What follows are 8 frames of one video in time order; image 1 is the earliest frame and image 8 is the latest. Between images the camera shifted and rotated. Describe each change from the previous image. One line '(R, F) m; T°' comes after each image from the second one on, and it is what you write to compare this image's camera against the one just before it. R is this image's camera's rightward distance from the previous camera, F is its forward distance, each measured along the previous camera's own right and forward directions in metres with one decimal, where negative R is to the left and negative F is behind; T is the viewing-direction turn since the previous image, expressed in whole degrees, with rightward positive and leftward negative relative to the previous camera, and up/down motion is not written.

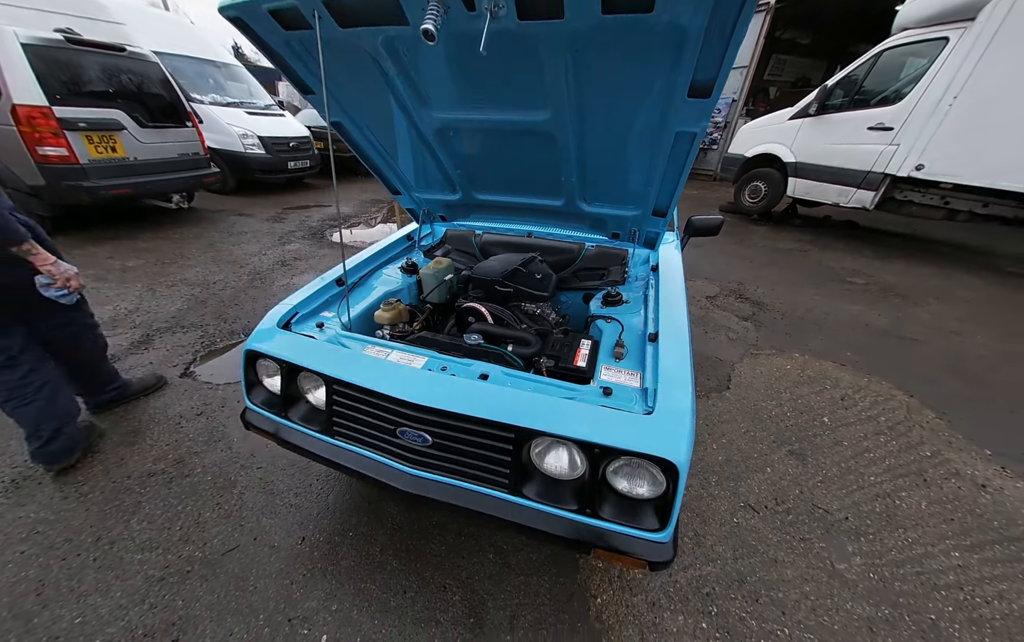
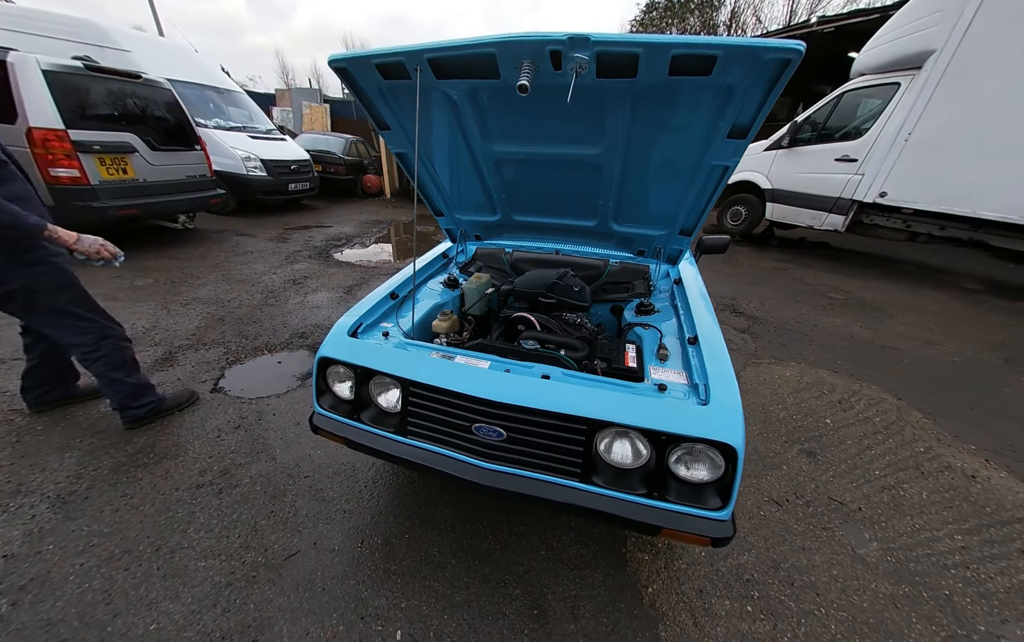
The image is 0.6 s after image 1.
(-0.3, -0.1) m; +3°
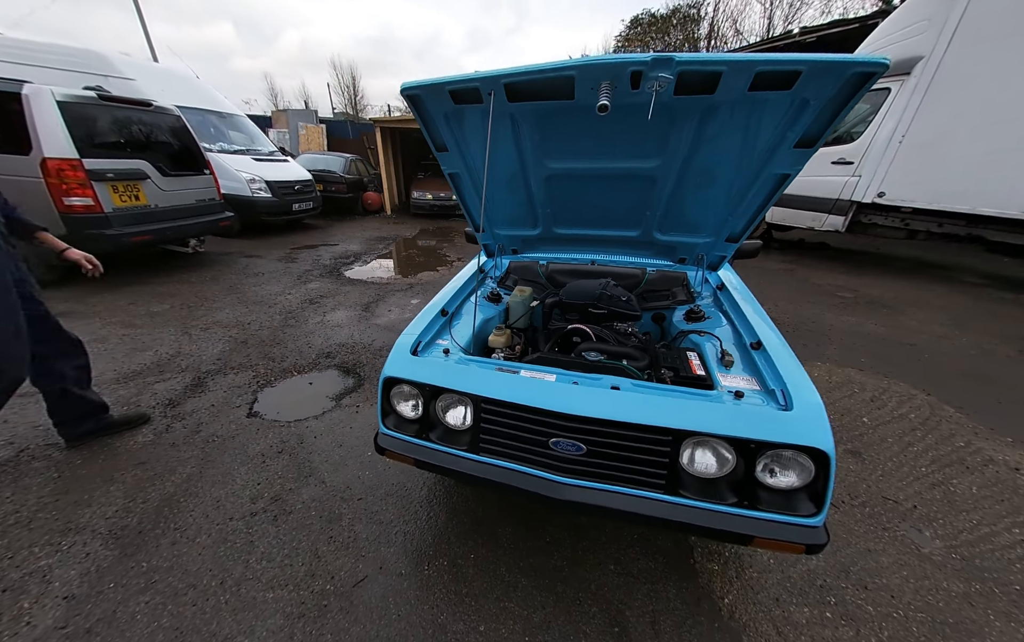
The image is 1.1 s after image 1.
(-0.3, 0.0) m; +1°
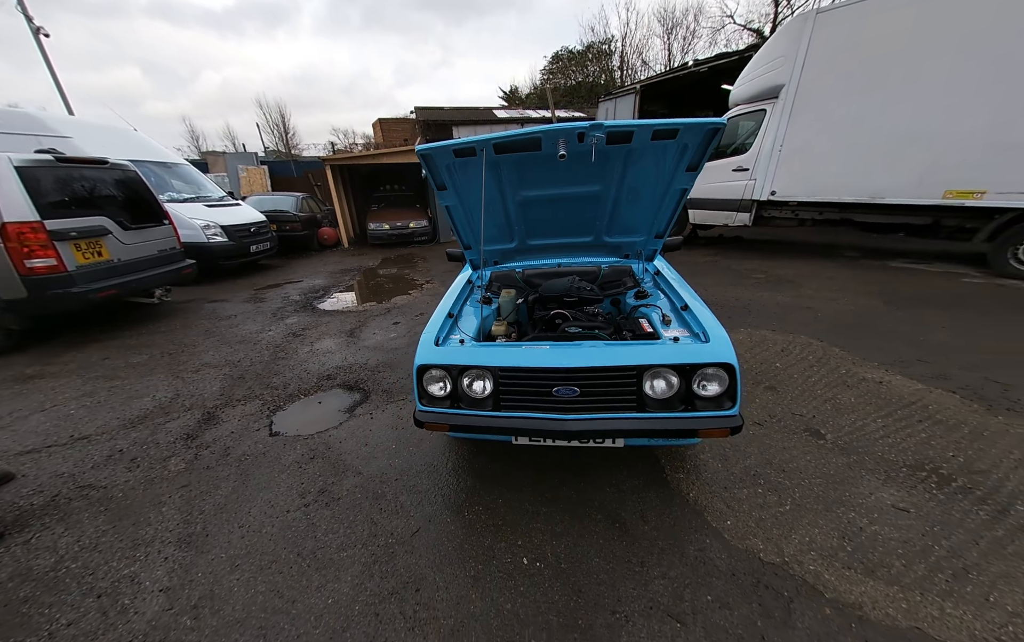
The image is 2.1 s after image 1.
(-0.2, -0.4) m; +7°
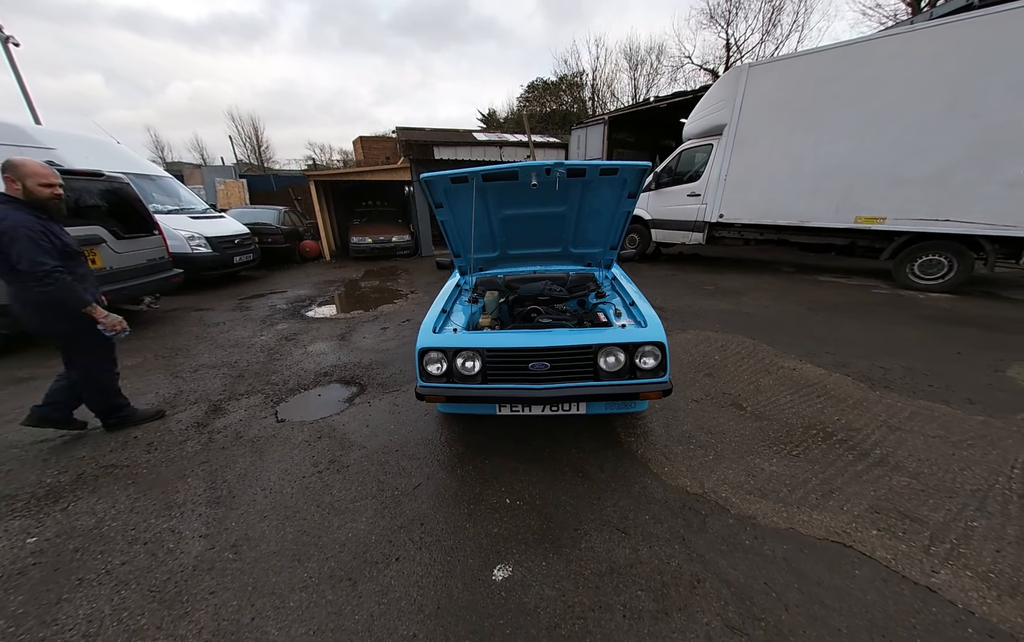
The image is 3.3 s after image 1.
(0.0, -0.4) m; +4°
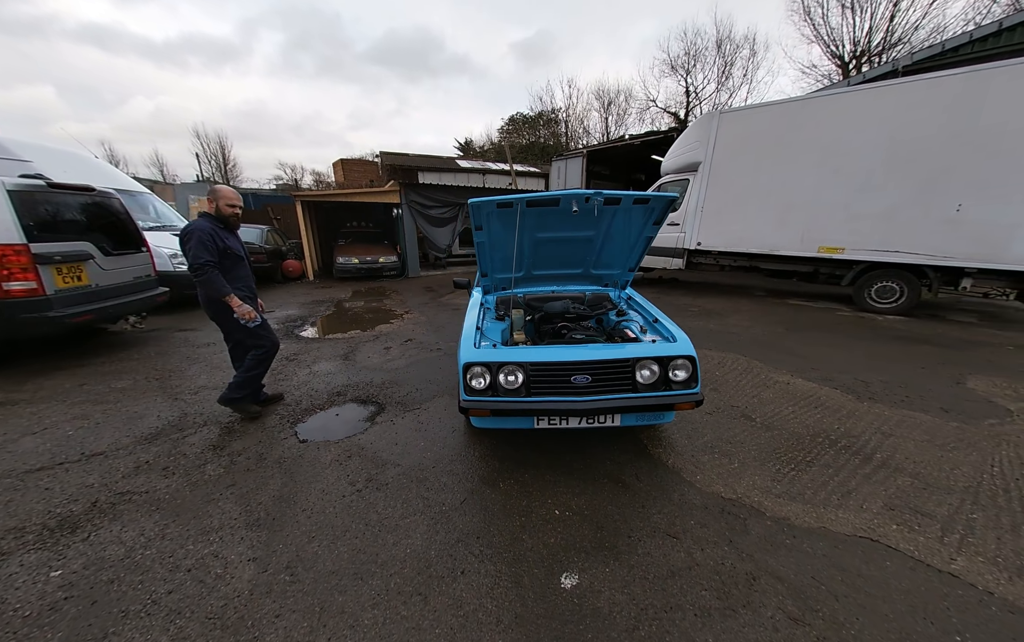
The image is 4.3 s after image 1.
(-0.4, -0.1) m; +4°
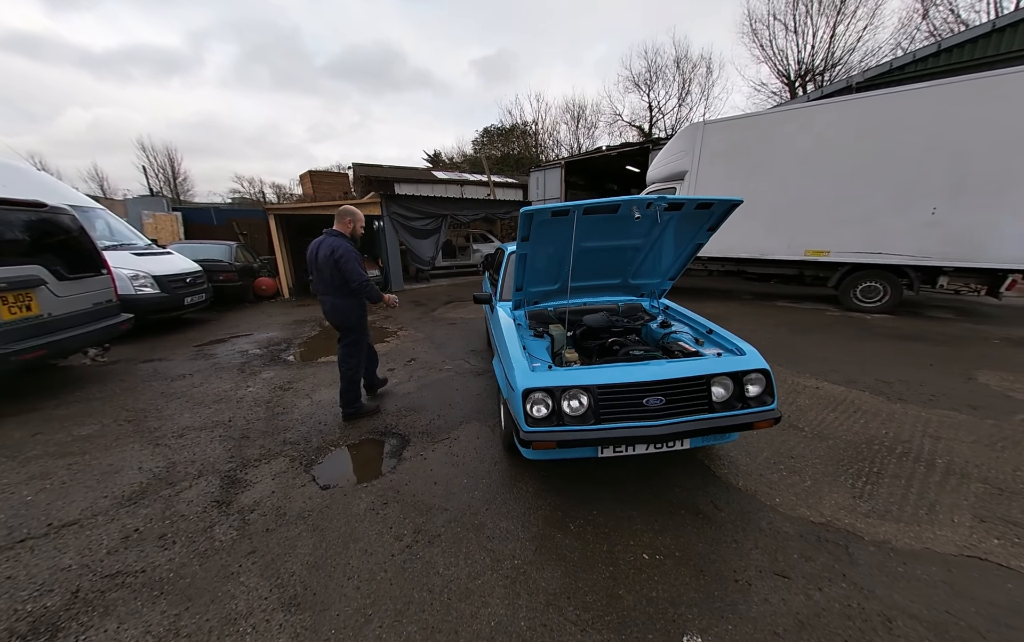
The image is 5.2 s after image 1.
(-0.5, +0.2) m; +4°
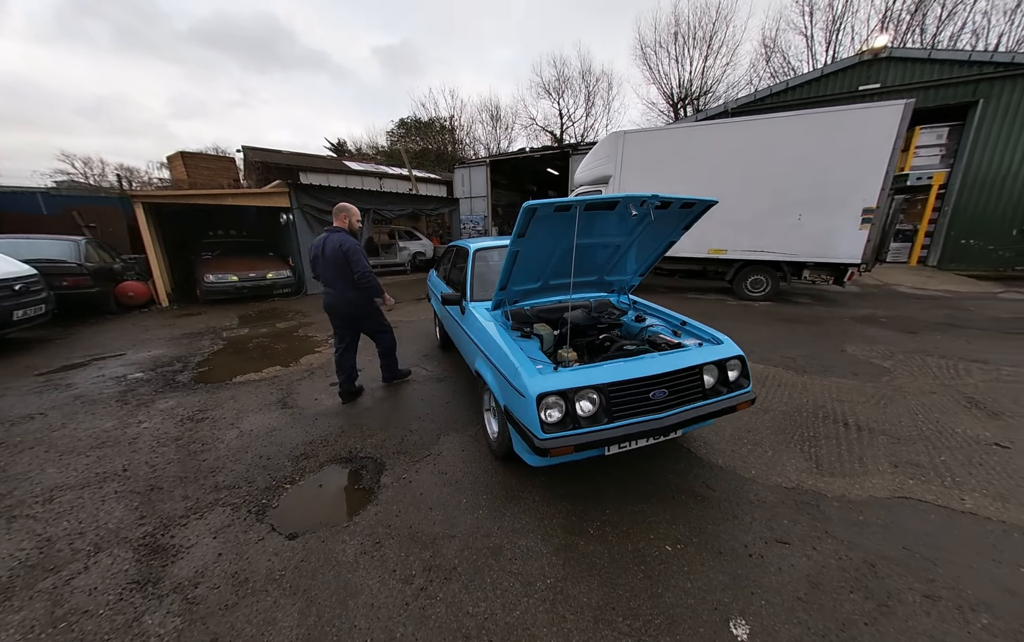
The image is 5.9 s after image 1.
(-0.5, +0.2) m; +13°
